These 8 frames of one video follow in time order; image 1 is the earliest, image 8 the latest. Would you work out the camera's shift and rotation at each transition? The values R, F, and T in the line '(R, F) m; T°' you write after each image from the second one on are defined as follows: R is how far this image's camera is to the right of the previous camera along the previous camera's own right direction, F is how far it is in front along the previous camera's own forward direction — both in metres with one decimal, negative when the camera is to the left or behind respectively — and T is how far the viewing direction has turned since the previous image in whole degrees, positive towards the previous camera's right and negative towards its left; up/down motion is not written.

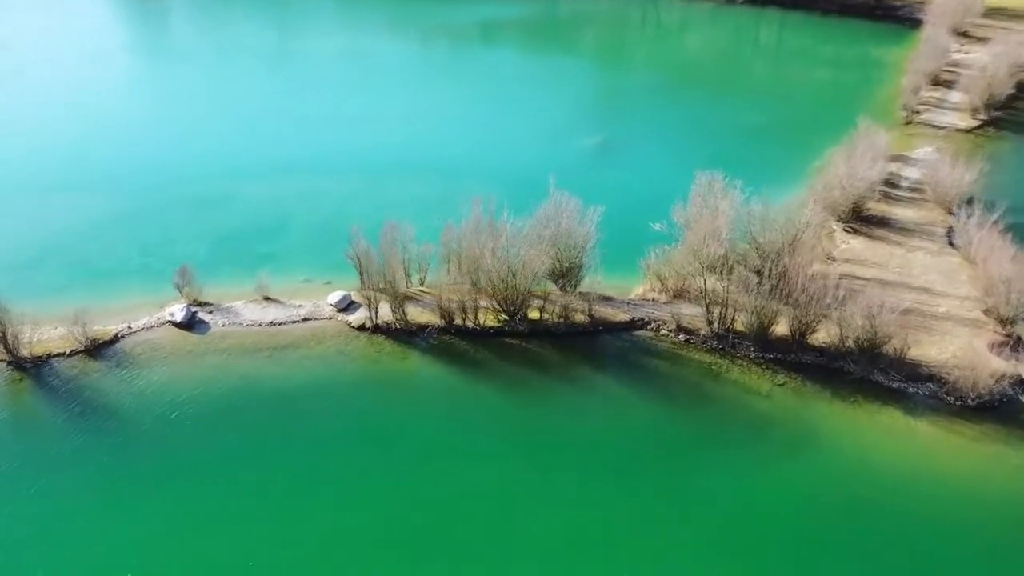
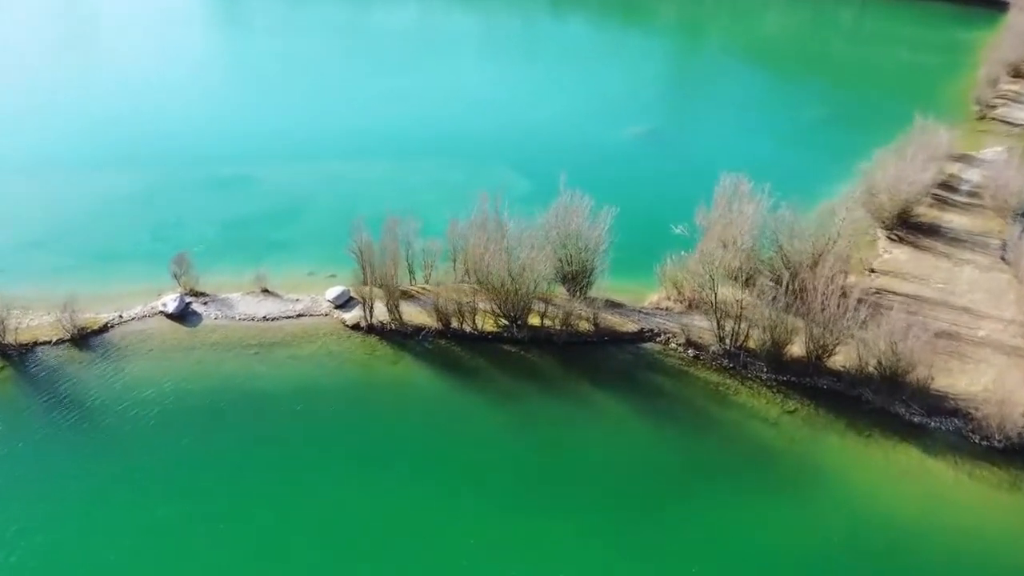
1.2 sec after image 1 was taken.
(+2.3, +1.9) m; -5°
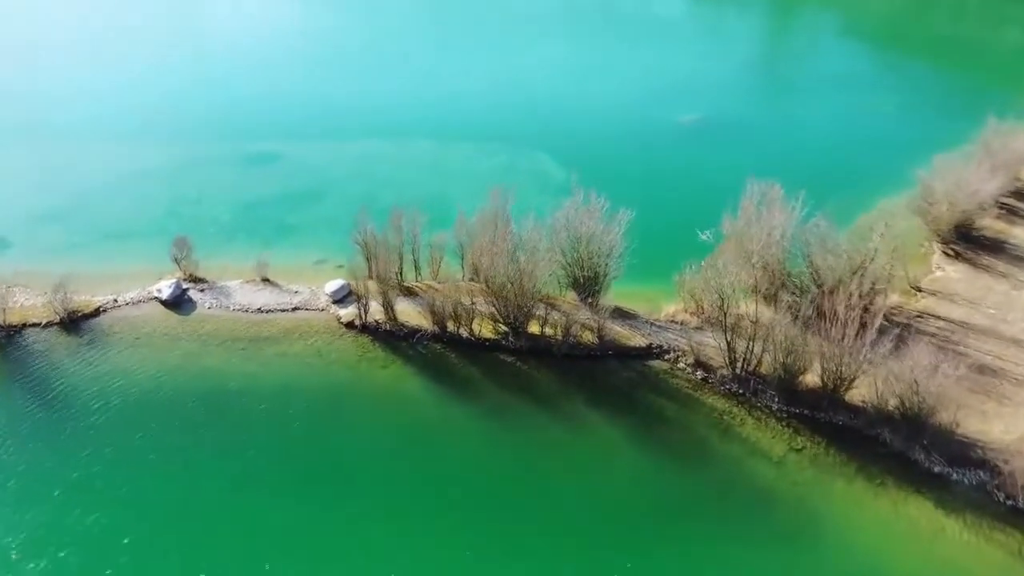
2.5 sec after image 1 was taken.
(+2.5, +2.1) m; -5°
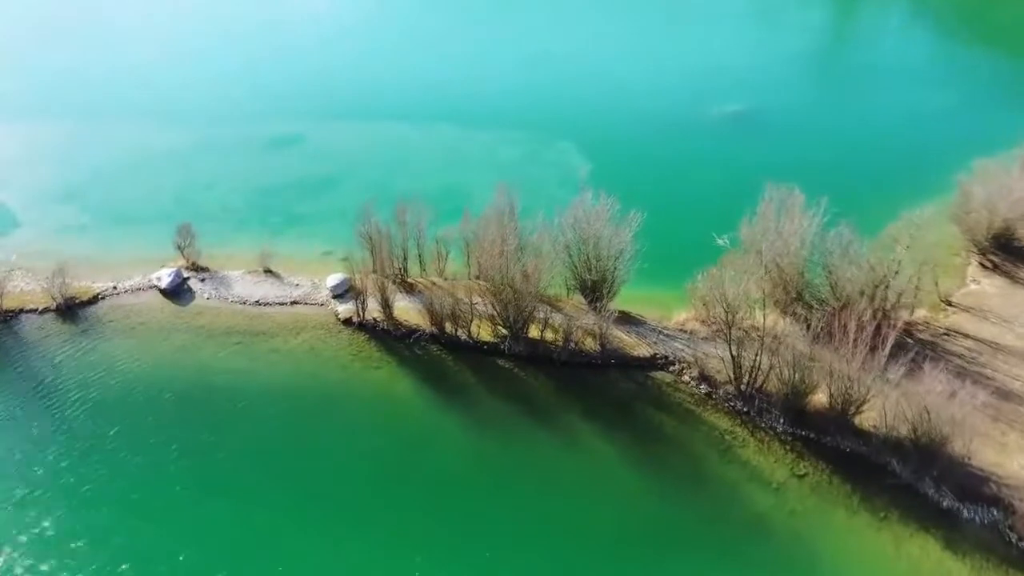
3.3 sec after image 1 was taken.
(+1.5, +1.2) m; -3°
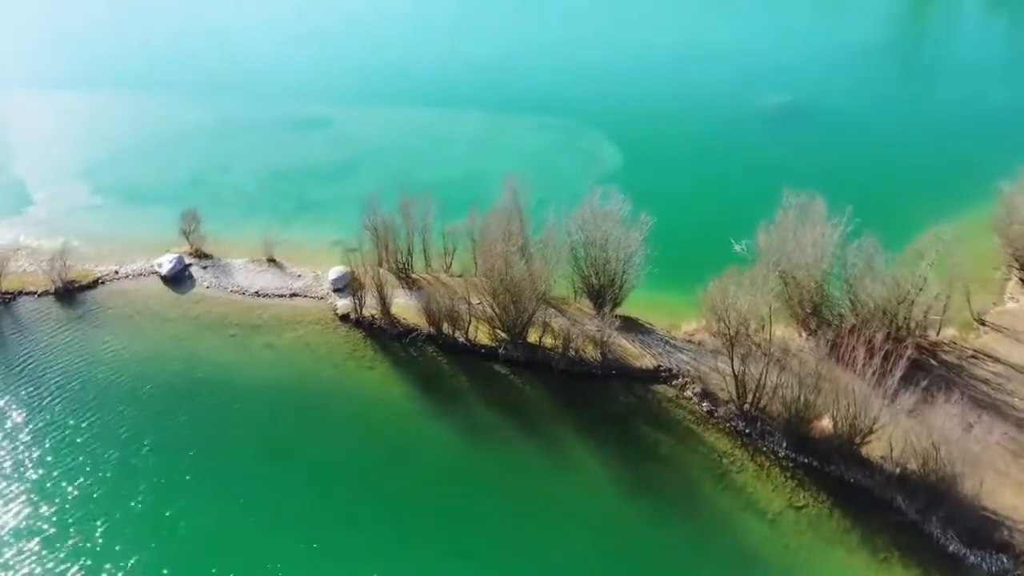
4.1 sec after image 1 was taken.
(+1.6, +1.2) m; -4°
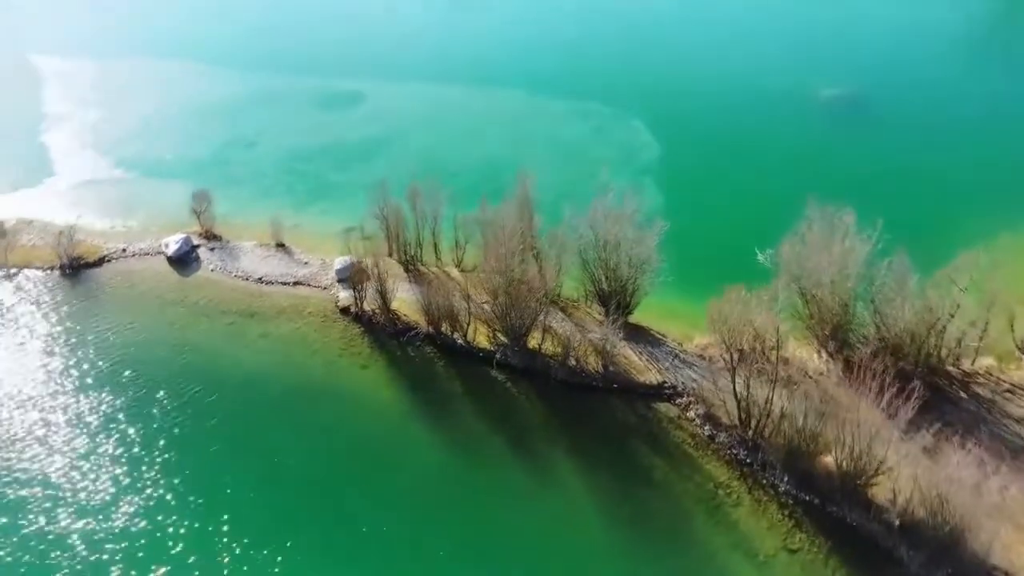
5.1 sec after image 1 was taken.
(+1.8, +1.4) m; -4°
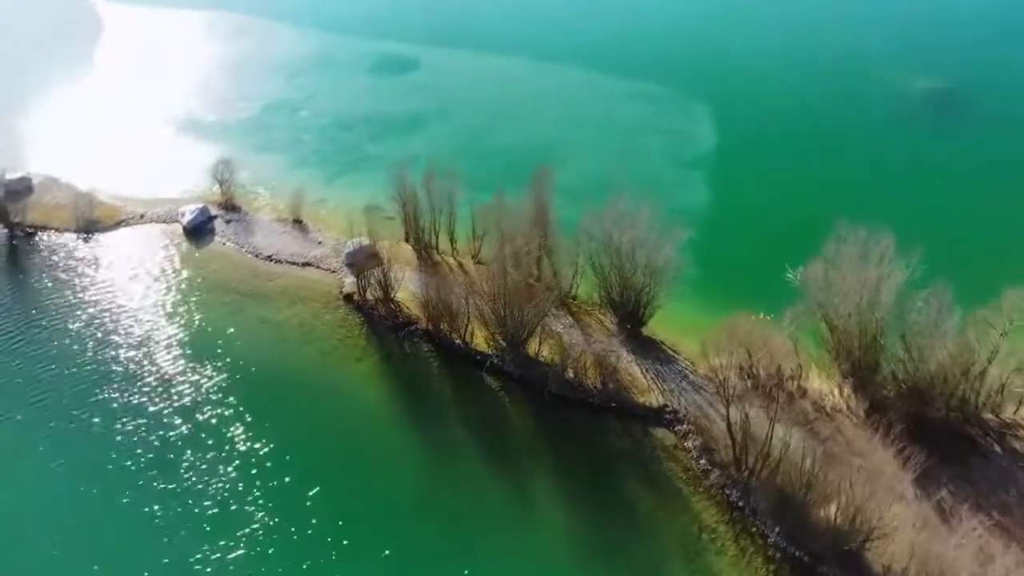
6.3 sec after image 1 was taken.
(+2.3, +1.7) m; -6°
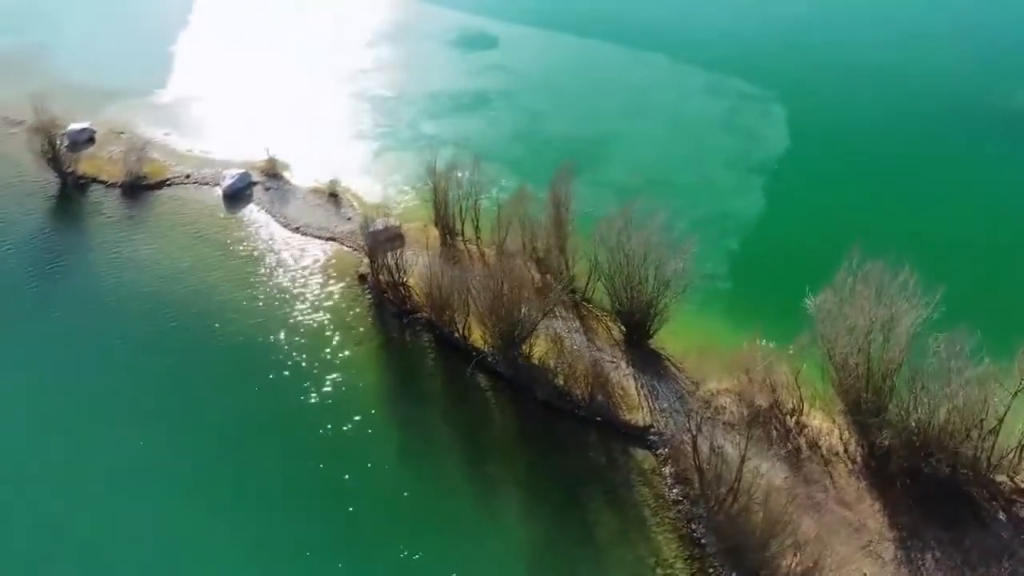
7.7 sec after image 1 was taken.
(+3.0, +1.0) m; -8°
